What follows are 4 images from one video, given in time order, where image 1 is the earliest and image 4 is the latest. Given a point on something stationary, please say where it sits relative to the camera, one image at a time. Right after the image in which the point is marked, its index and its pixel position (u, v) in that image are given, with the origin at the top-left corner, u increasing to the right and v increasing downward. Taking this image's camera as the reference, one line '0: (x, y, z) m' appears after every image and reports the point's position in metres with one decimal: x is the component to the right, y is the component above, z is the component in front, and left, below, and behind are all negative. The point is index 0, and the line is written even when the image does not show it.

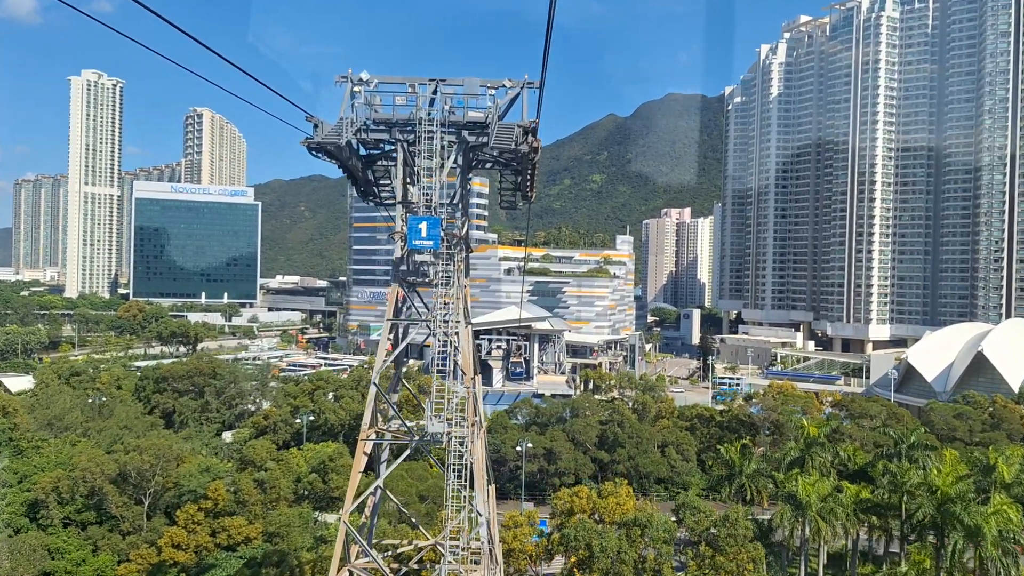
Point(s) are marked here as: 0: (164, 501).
0: (-7.4, -4.6, +18.3) m
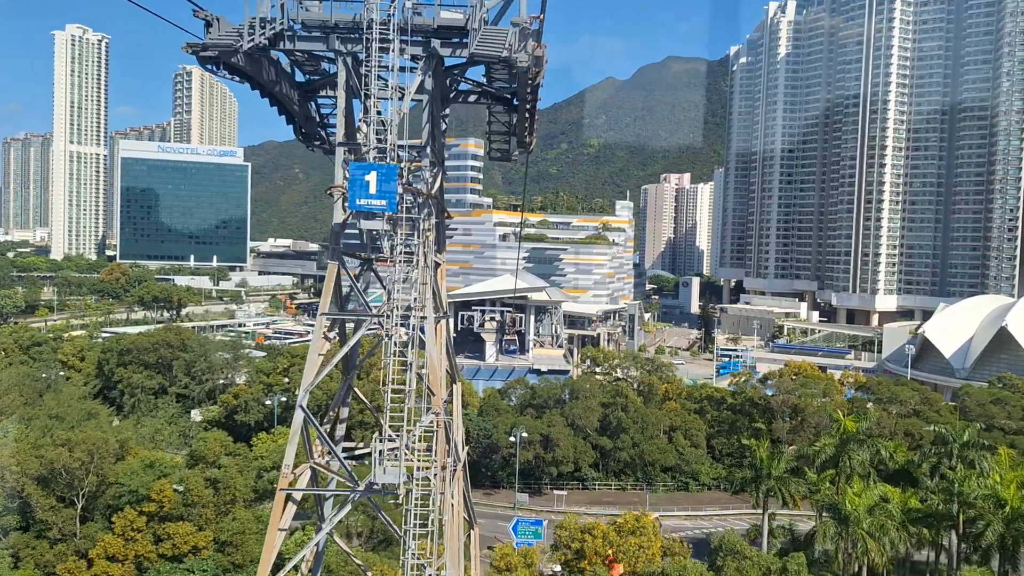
0: (-7.6, -4.0, +15.8) m
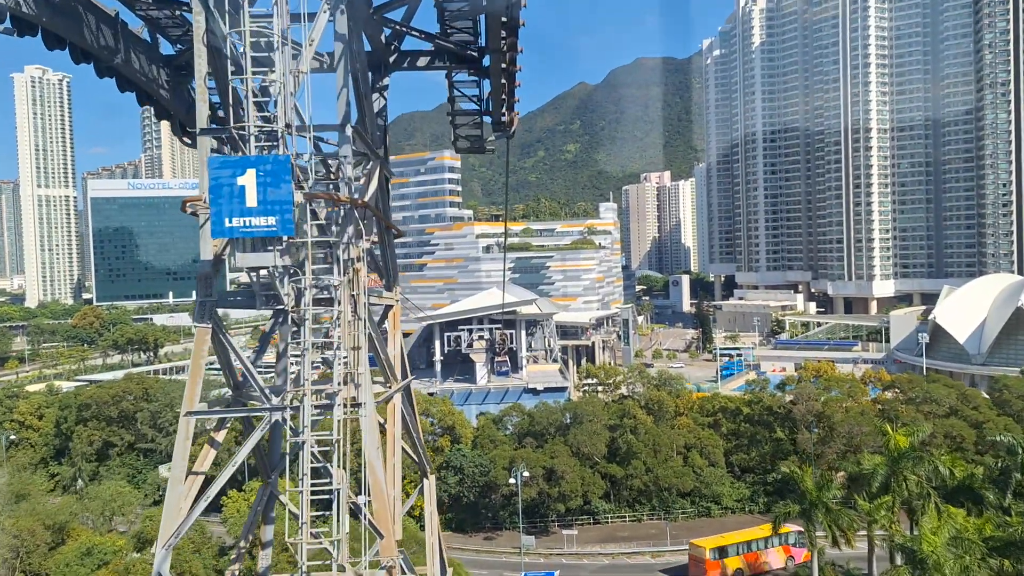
0: (-7.5, -4.9, +13.3) m
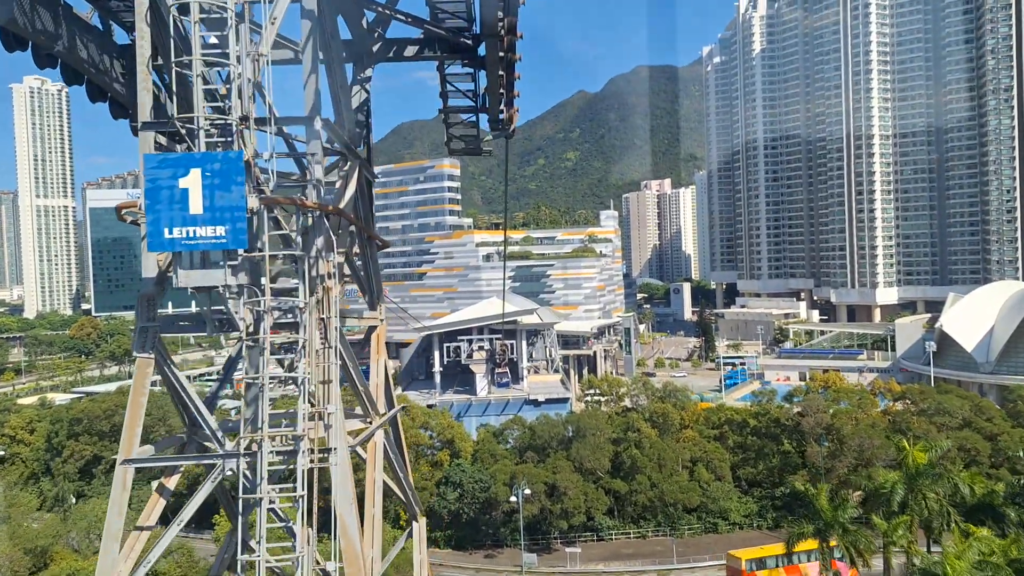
0: (-7.4, -5.1, +12.7) m
